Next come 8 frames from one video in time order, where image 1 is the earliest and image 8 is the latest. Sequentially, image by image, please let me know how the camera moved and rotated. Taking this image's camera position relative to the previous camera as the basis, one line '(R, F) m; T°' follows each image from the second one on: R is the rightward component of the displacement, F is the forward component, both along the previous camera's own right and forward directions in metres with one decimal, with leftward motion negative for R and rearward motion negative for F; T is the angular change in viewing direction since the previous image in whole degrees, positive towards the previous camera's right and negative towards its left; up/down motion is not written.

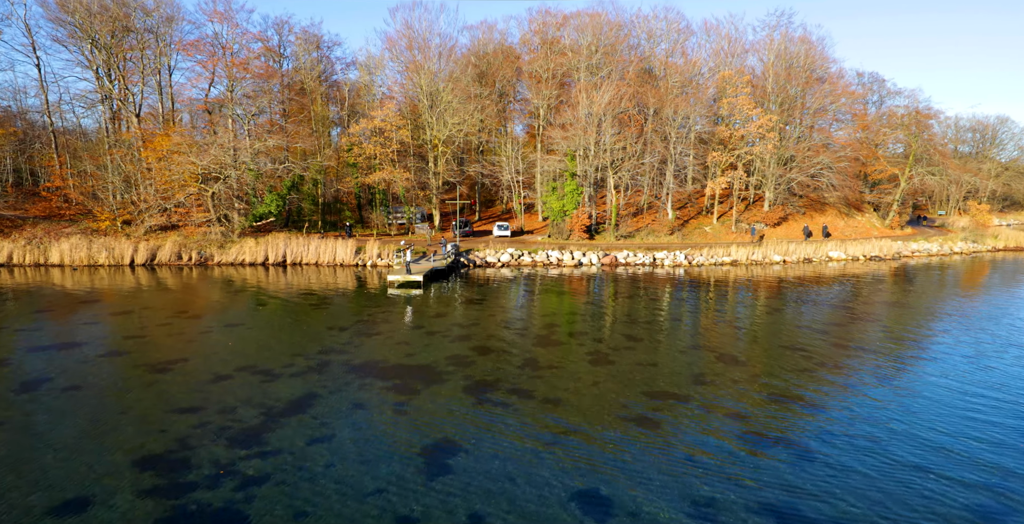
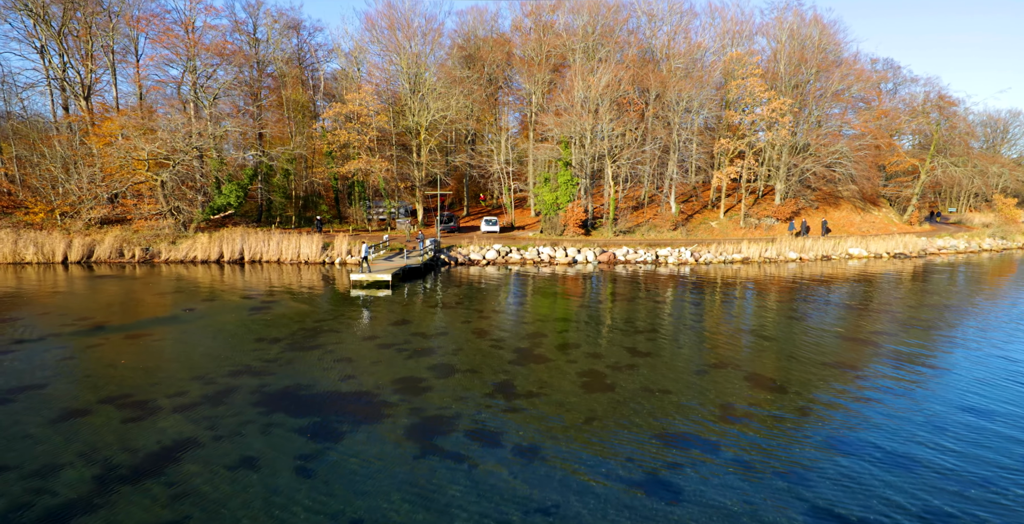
(+0.5, +3.4) m; 0°
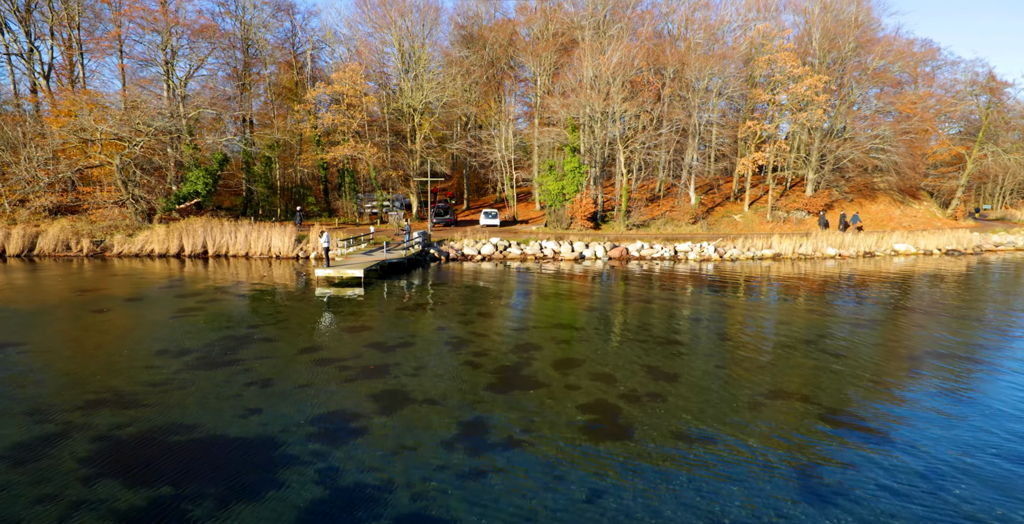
(+0.5, +3.5) m; -1°
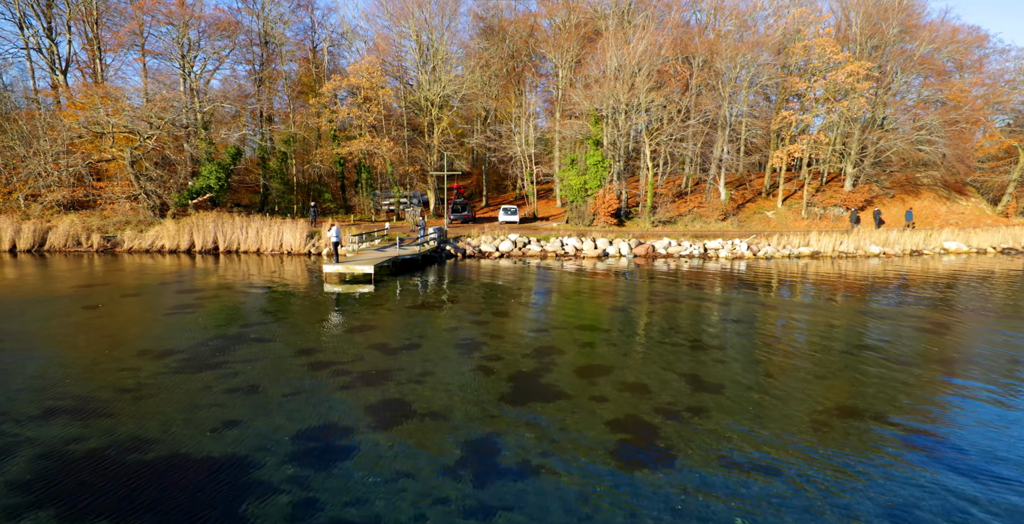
(0.0, +1.2) m; -2°
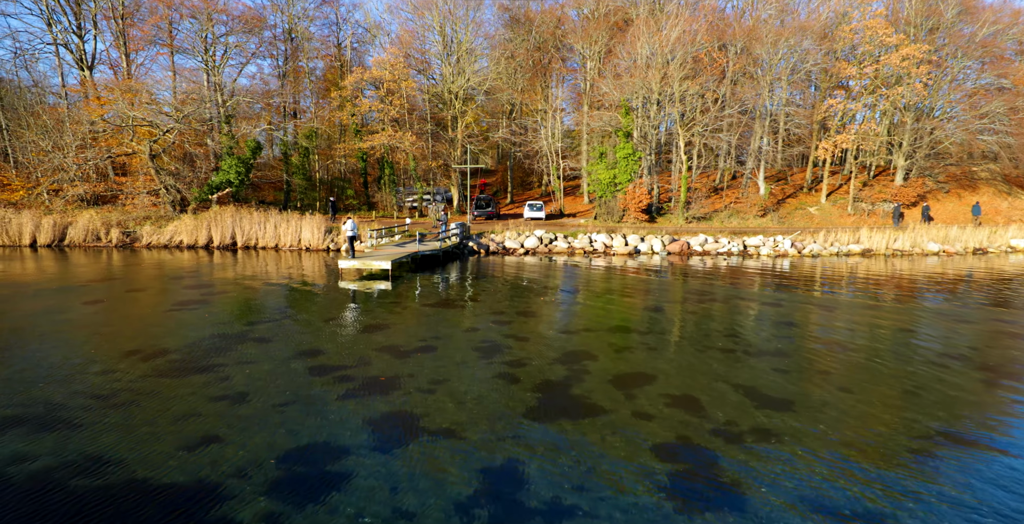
(0.0, +1.2) m; -3°
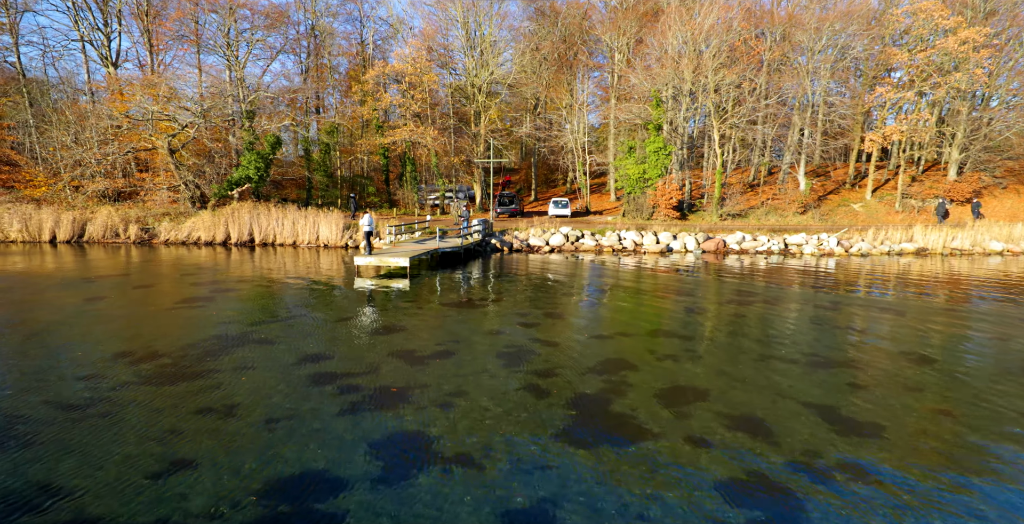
(-0.1, +1.1) m; -2°
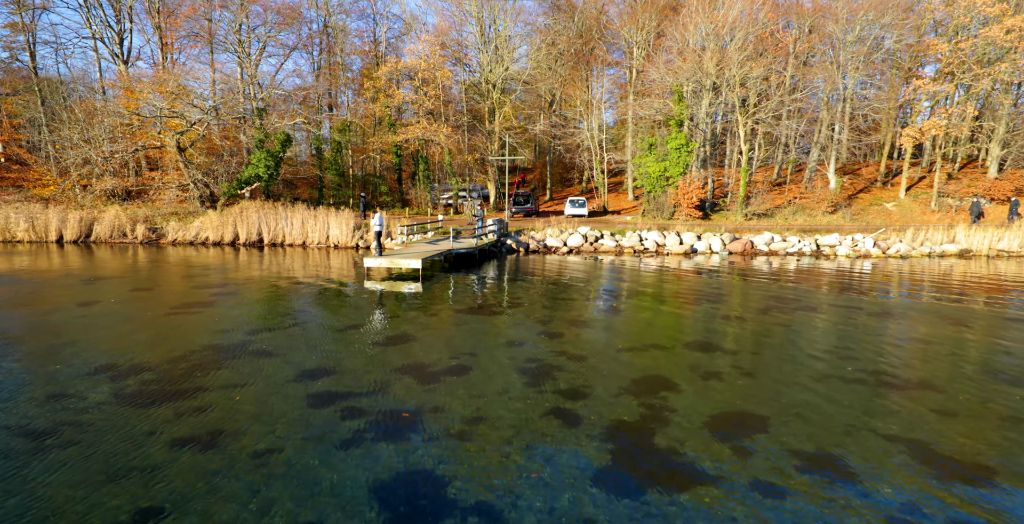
(-0.1, +0.9) m; -1°
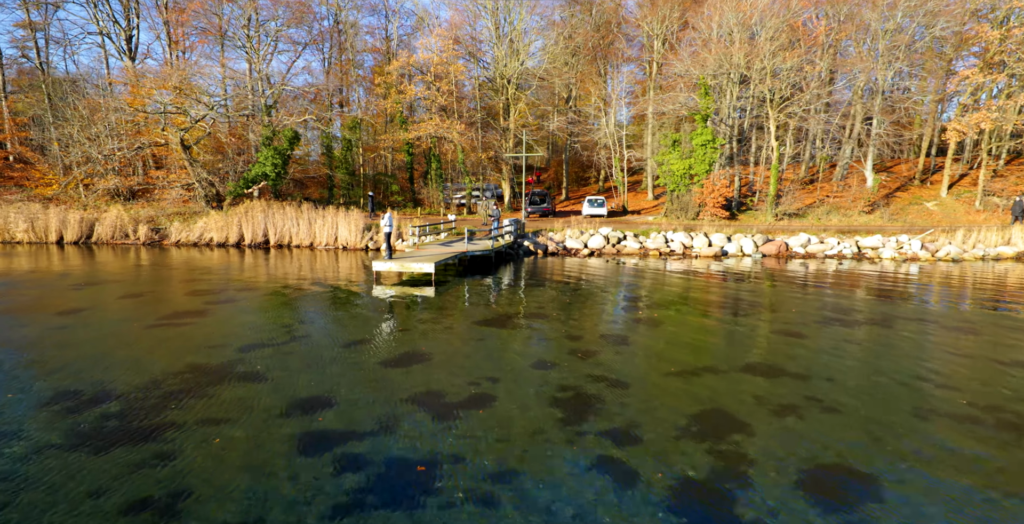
(-0.2, +1.2) m; -1°
